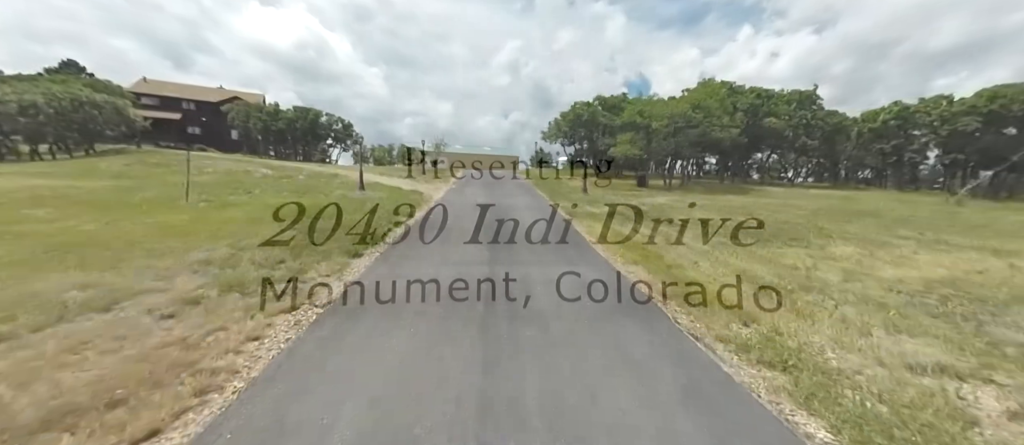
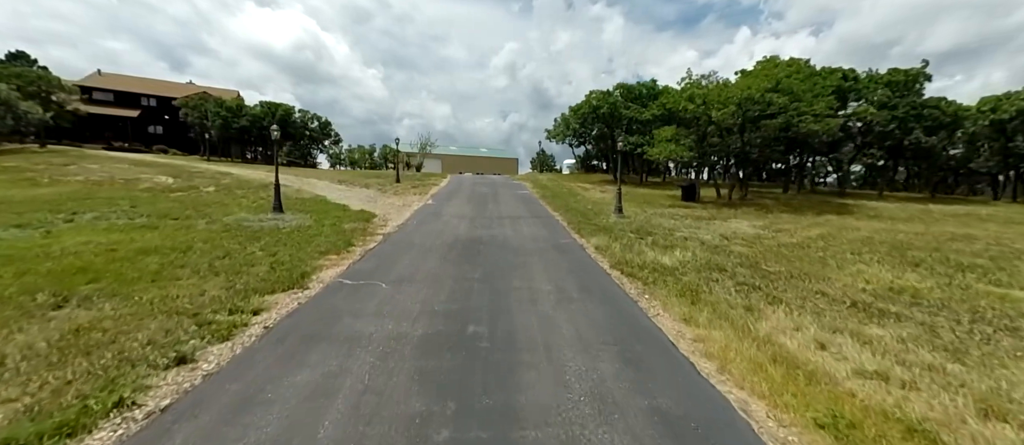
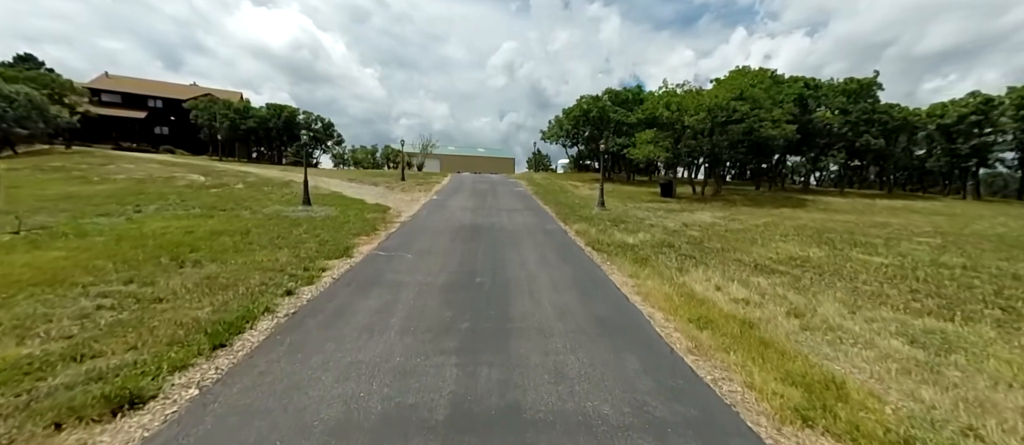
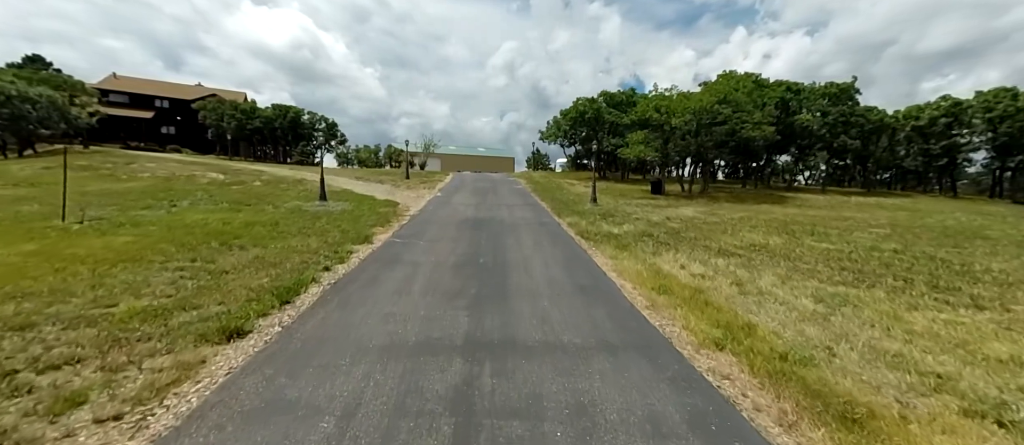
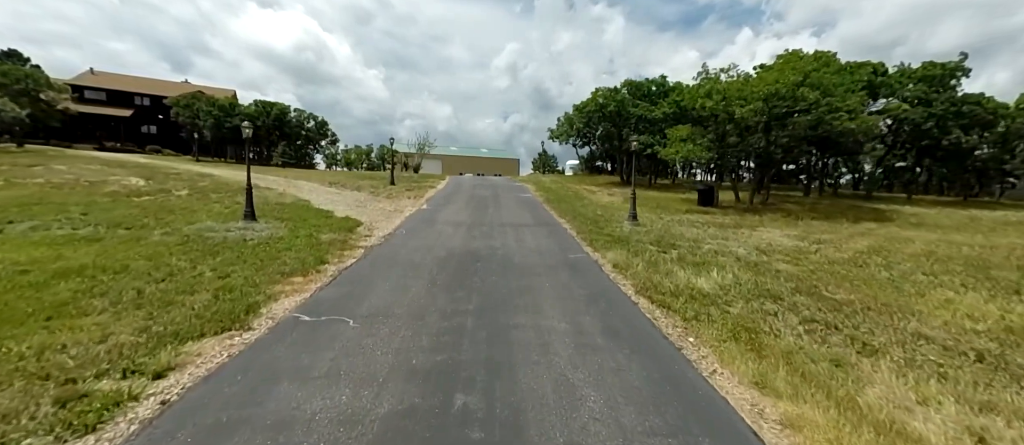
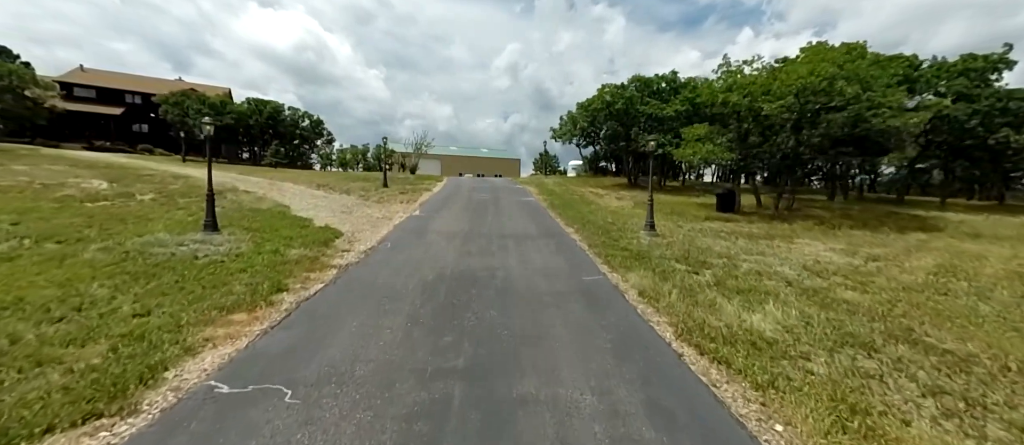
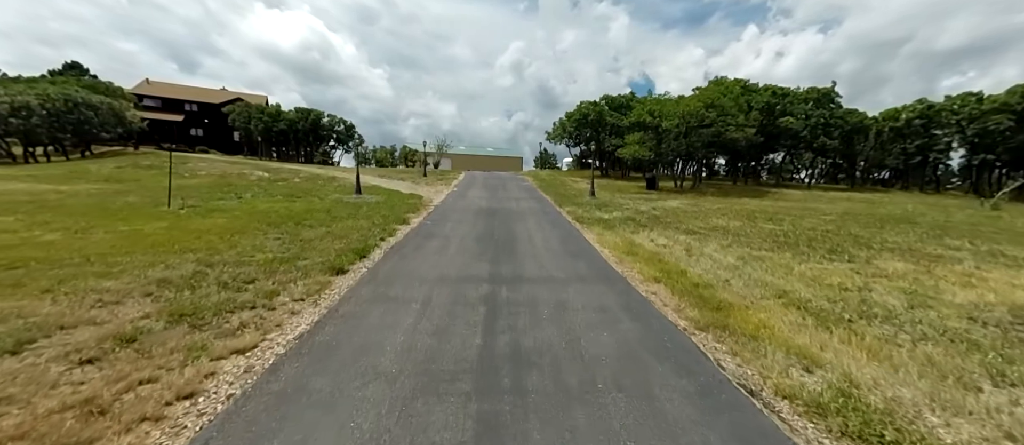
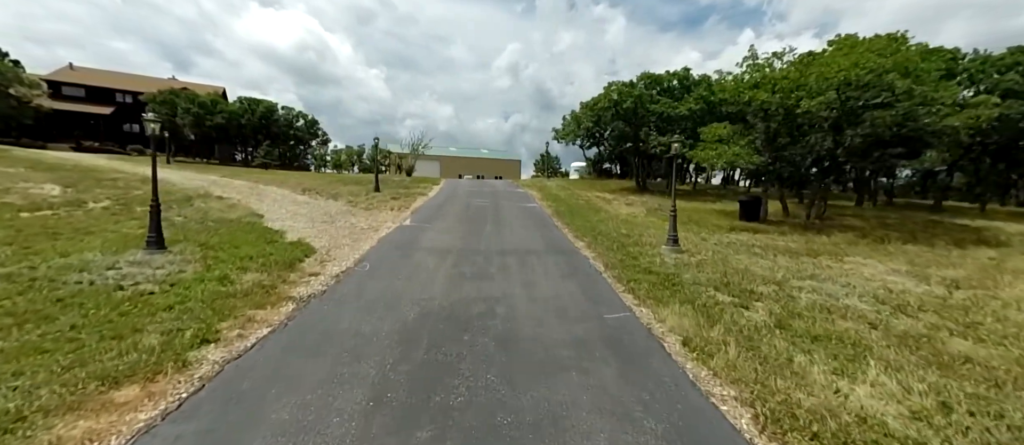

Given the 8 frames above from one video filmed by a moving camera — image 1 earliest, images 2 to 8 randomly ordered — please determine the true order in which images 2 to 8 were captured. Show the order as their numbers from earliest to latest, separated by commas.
7, 4, 3, 2, 5, 6, 8
